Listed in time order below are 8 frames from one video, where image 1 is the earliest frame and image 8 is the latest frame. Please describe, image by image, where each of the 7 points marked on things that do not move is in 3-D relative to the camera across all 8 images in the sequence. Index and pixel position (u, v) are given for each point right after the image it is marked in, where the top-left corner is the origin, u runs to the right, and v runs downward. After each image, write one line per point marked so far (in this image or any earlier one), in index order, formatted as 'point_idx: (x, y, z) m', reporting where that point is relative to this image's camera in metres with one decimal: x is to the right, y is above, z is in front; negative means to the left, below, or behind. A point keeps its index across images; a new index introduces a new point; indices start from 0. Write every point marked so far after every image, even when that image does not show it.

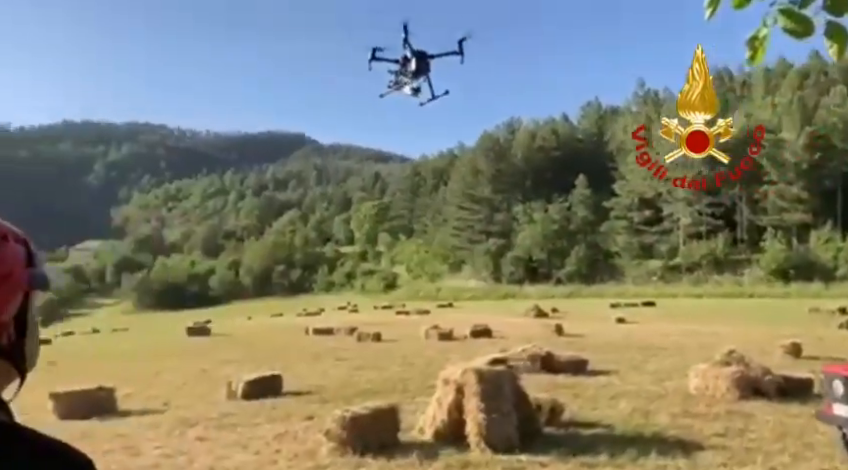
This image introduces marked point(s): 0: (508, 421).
0: (+1.2, -2.6, +10.3) m
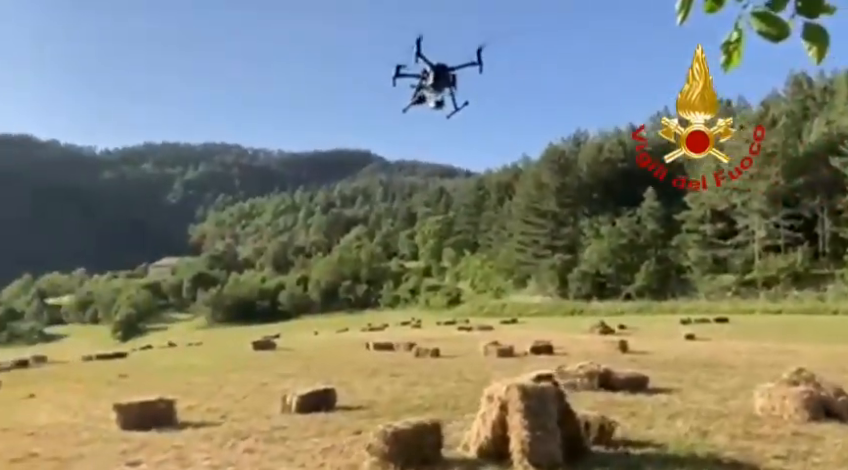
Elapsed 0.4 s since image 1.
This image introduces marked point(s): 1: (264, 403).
0: (+1.8, -2.8, +10.0) m
1: (-3.9, -4.1, +17.4) m
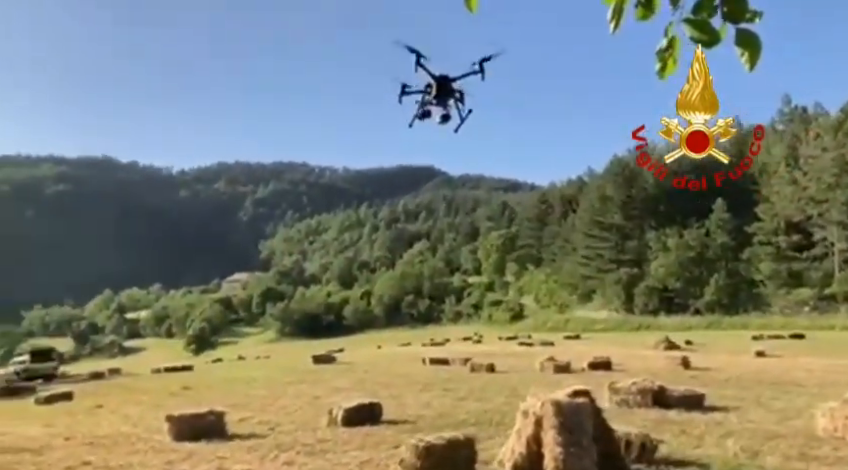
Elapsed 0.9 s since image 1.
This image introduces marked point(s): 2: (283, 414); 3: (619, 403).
0: (+2.2, -3.0, +9.8) m
1: (-2.8, -4.5, +17.7) m
2: (-3.7, -4.6, +18.5) m
3: (+5.0, -4.3, +18.1) m
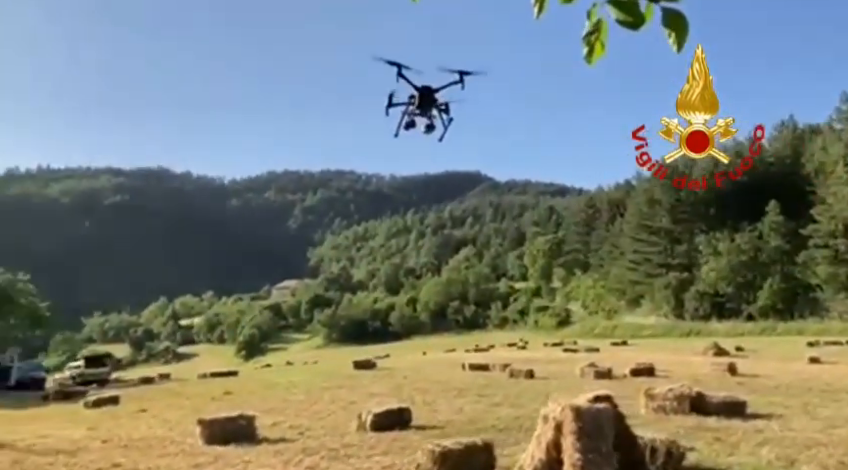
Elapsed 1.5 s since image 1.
0: (+2.4, -3.0, +9.6) m
1: (-2.0, -4.6, +17.7) m
2: (-2.8, -4.8, +18.6) m
3: (+5.7, -4.3, +17.7) m
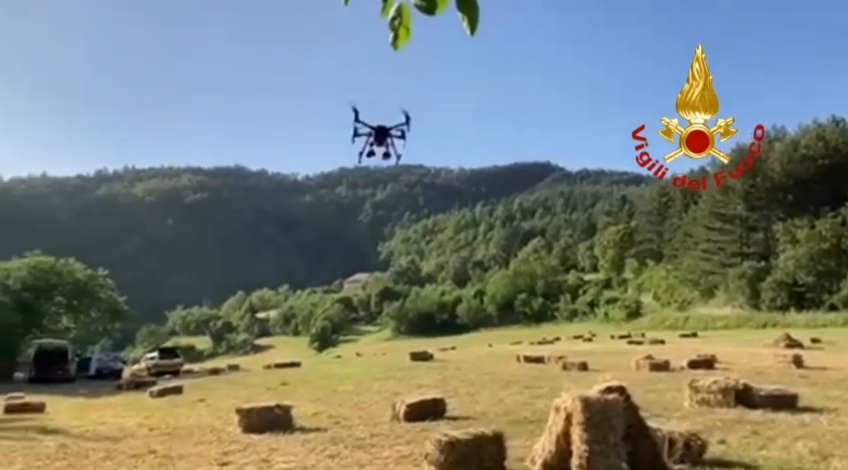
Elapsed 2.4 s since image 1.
0: (+2.5, -2.9, +9.4) m
1: (-1.1, -4.4, +17.9) m
2: (-1.8, -4.6, +18.9) m
3: (+6.6, -4.0, +17.1) m
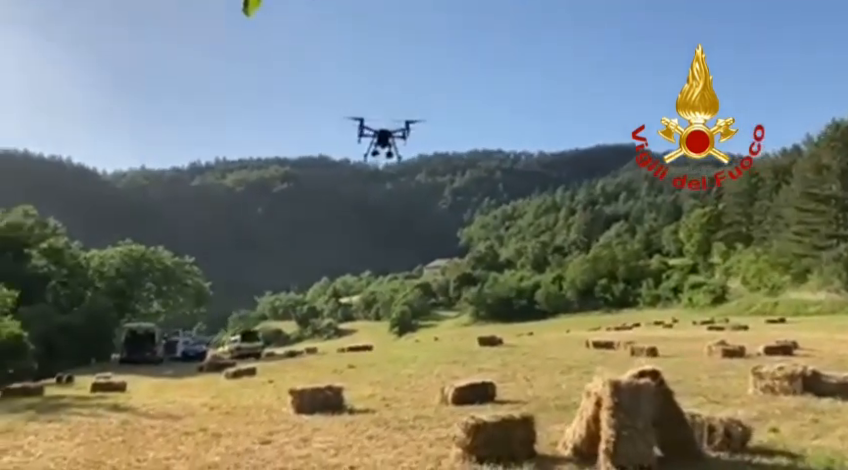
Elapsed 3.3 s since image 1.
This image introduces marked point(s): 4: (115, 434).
0: (+2.8, -2.6, +9.1) m
1: (+0.2, -4.0, +18.0) m
2: (-0.4, -4.2, +19.1) m
3: (+7.7, -3.5, +16.3) m
4: (-5.7, -3.7, +13.1) m
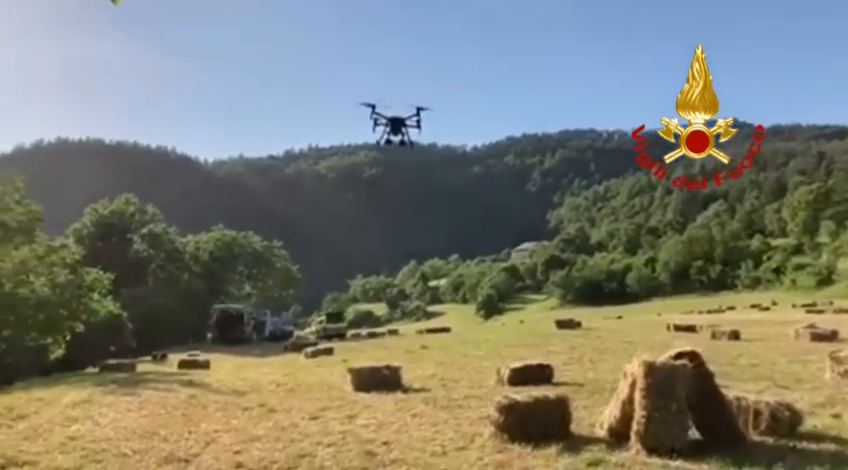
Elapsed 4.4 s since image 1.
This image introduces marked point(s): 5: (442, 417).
0: (+3.1, -2.3, +8.8) m
1: (+1.7, -3.5, +18.0) m
2: (+1.2, -3.7, +19.1) m
3: (+8.9, -3.0, +15.3) m
4: (-4.8, -3.4, +13.9) m
5: (+0.3, -3.1, +12.1) m
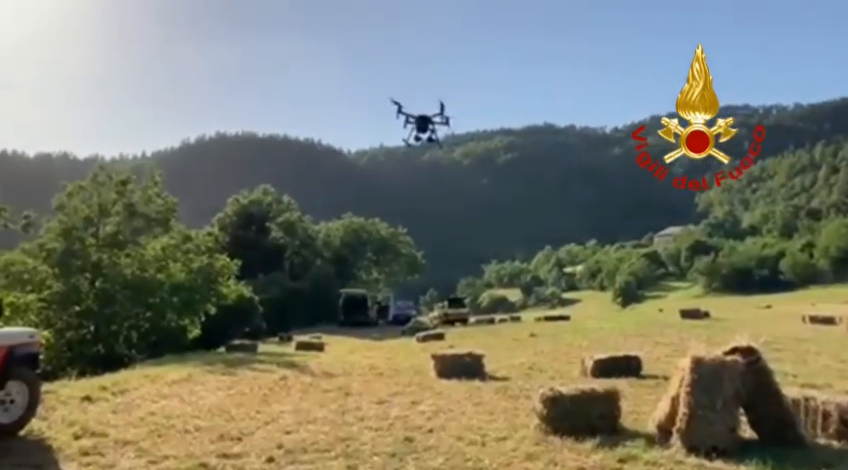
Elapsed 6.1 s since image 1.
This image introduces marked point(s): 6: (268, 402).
0: (+3.4, -2.2, +8.2) m
1: (+3.8, -3.2, +17.6) m
2: (+3.6, -3.3, +18.8) m
3: (+10.4, -2.7, +13.6) m
4: (-3.3, -3.2, +14.8) m
5: (+1.4, -2.9, +12.1) m
6: (-2.8, -3.0, +12.9) m
